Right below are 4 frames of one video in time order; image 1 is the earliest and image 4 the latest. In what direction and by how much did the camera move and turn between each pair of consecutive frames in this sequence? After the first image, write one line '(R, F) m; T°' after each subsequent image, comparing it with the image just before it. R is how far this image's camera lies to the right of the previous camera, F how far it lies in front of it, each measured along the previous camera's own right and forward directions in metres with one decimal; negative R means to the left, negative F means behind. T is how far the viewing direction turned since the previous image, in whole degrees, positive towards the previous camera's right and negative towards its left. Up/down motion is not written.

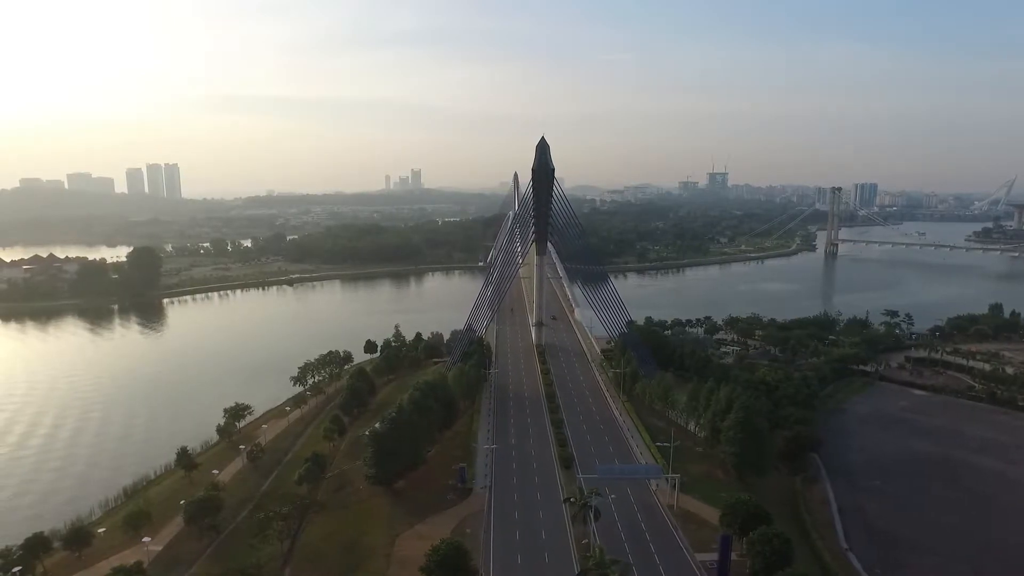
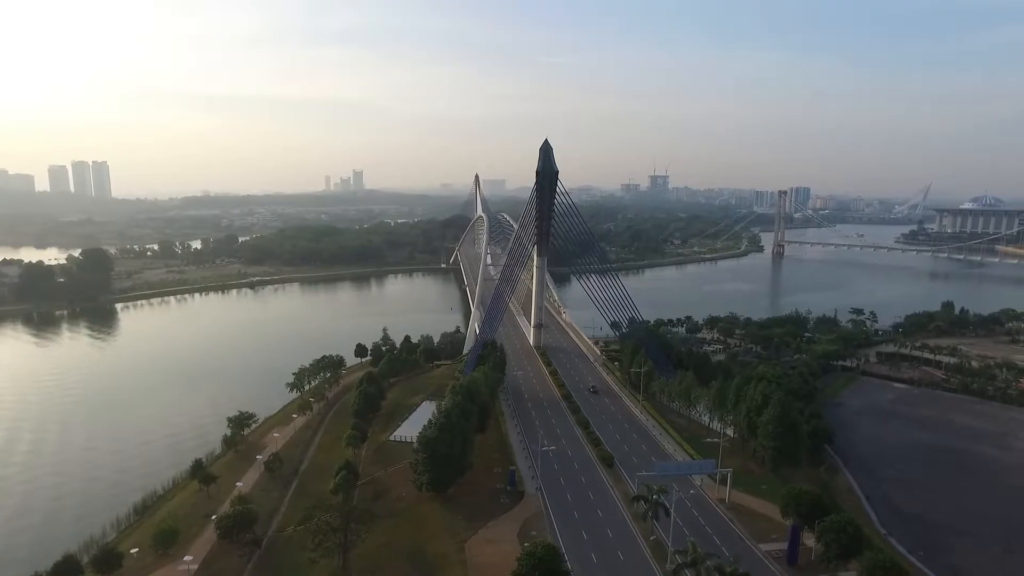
(-2.3, +0.1) m; +5°
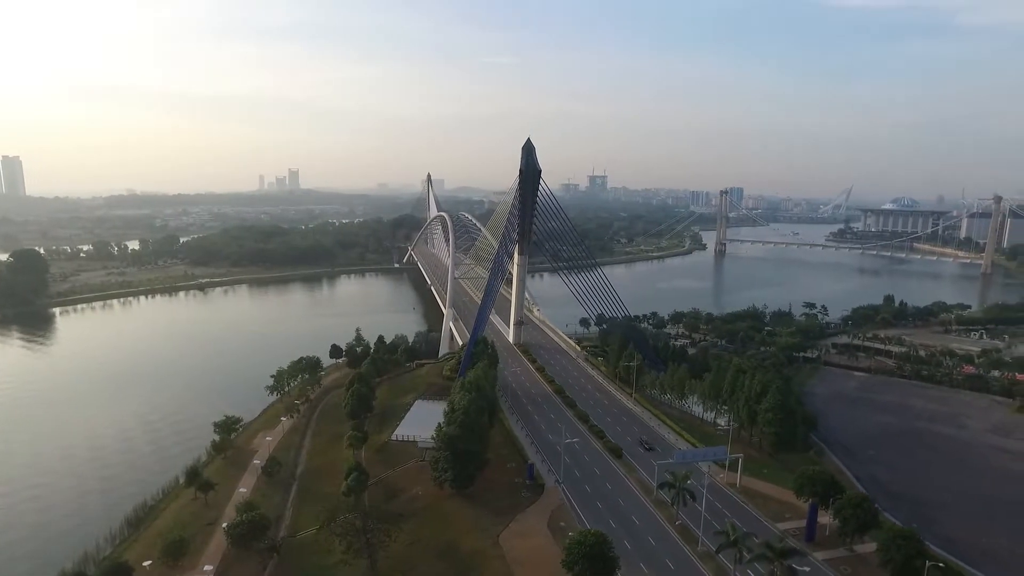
(-1.7, -0.1) m; +5°
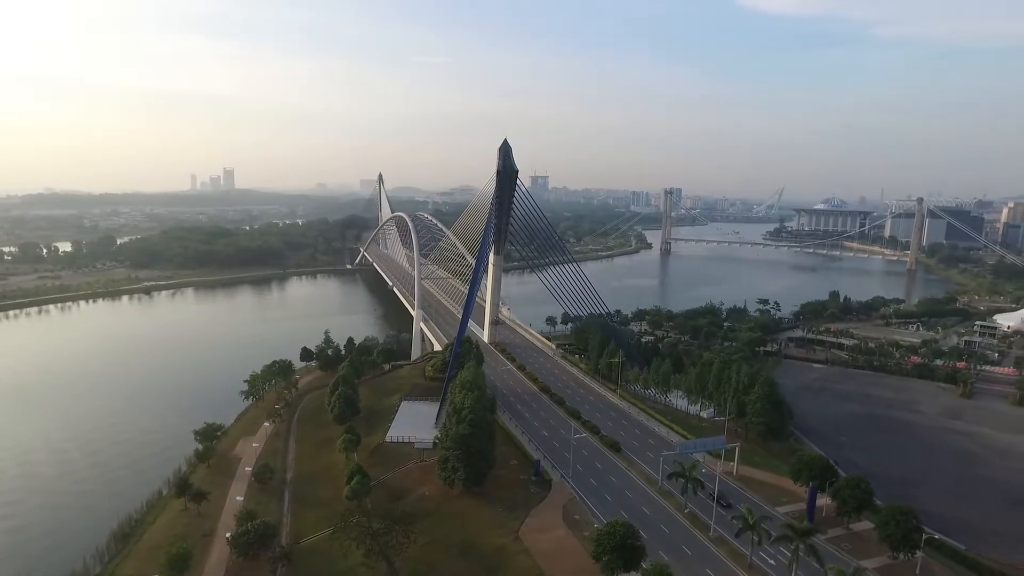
(-1.4, -0.1) m; +5°
